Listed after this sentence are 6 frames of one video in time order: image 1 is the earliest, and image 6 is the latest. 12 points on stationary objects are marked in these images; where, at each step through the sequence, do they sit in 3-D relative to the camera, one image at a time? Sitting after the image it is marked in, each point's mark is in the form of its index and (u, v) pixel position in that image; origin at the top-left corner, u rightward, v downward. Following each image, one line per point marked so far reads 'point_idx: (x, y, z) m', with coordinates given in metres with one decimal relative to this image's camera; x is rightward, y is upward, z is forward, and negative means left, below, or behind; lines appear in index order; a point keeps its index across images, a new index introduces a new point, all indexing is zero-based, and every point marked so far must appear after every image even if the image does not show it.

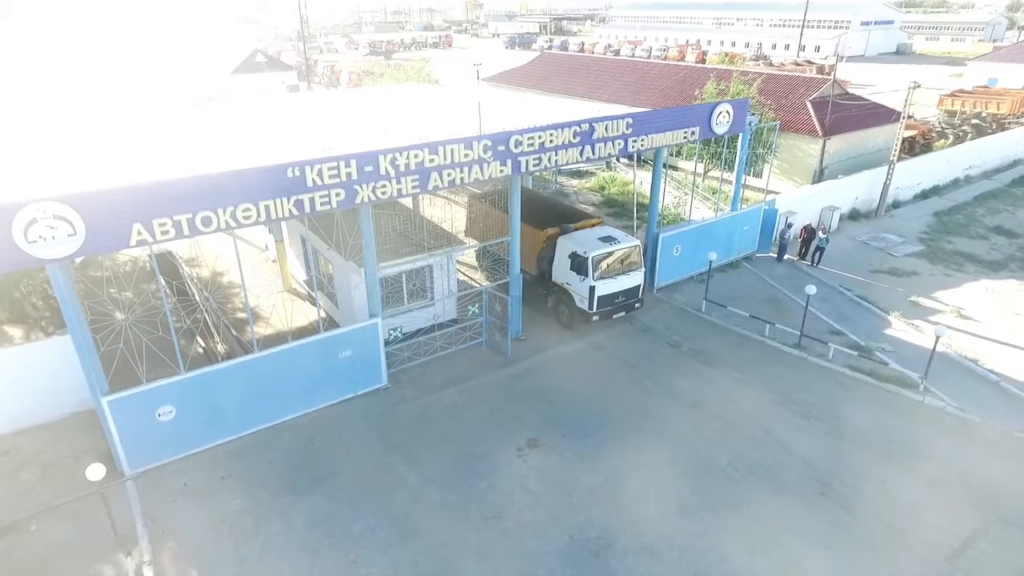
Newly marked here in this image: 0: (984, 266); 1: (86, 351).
0: (+13.5, +0.6, +18.1) m
1: (-5.9, -1.0, +8.9) m
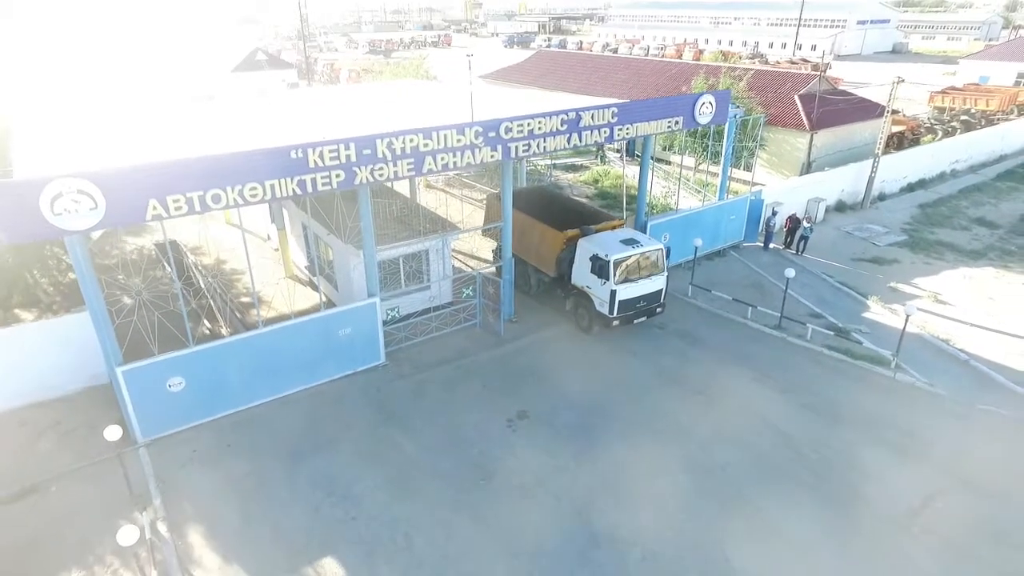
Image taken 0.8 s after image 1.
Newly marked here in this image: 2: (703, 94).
0: (+13.3, +0.9, +18.6) m
1: (-6.0, -0.7, +9.5) m
2: (+4.0, +4.1, +13.5) m
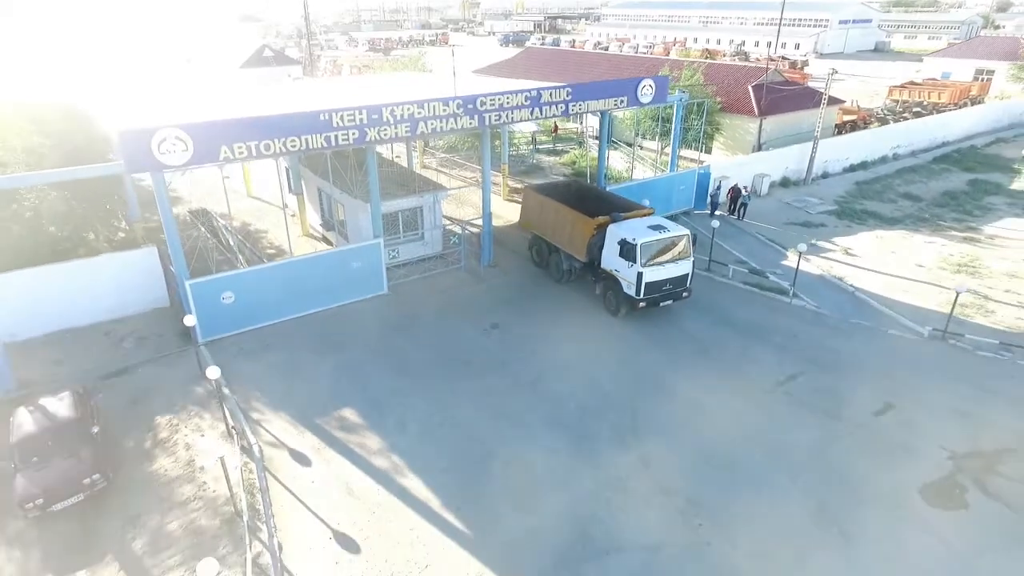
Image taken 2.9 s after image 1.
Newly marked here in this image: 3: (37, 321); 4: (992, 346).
0: (+12.7, +2.2, +21.7) m
1: (-6.6, +0.7, +12.5) m
2: (+3.4, +5.5, +16.6) m
3: (-9.8, -0.7, +13.1) m
4: (+9.6, -1.2, +12.8) m
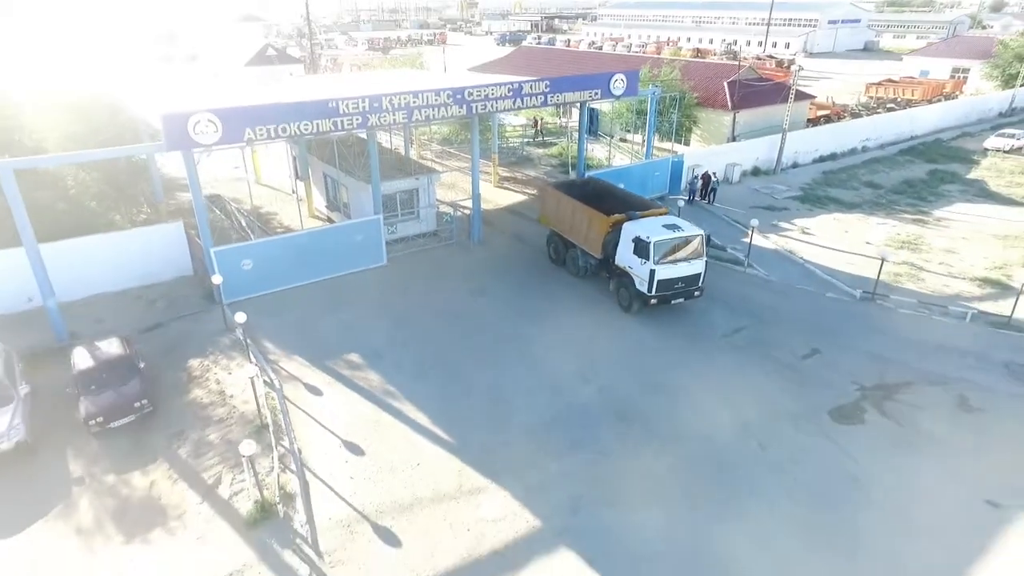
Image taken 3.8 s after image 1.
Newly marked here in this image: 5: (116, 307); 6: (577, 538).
0: (+12.3, +3.0, +23.6) m
1: (-7.0, +1.4, +14.4) m
2: (+3.0, +6.2, +18.5) m
3: (-10.2, 0.0, +15.0) m
4: (+9.2, -0.4, +14.7) m
5: (-9.2, -0.4, +14.8) m
6: (+0.9, -3.3, +8.5) m
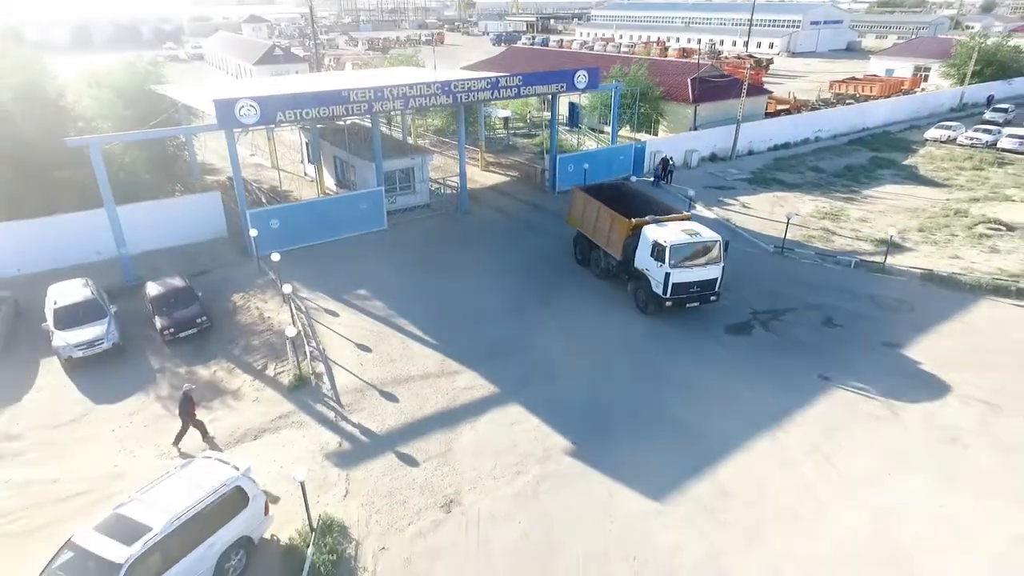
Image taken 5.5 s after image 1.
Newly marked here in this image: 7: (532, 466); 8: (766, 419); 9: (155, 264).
0: (+11.7, +4.3, +27.1) m
1: (-7.6, +2.7, +17.8) m
2: (+2.4, +7.5, +21.9) m
3: (-10.8, +1.3, +18.4) m
4: (+8.6, +0.9, +18.1) m
5: (-9.9, +0.8, +18.2) m
6: (+0.2, -2.1, +12.0) m
7: (+0.3, -2.8, +10.1) m
8: (+4.5, -2.3, +11.3) m
9: (-10.0, +0.6, +17.8) m
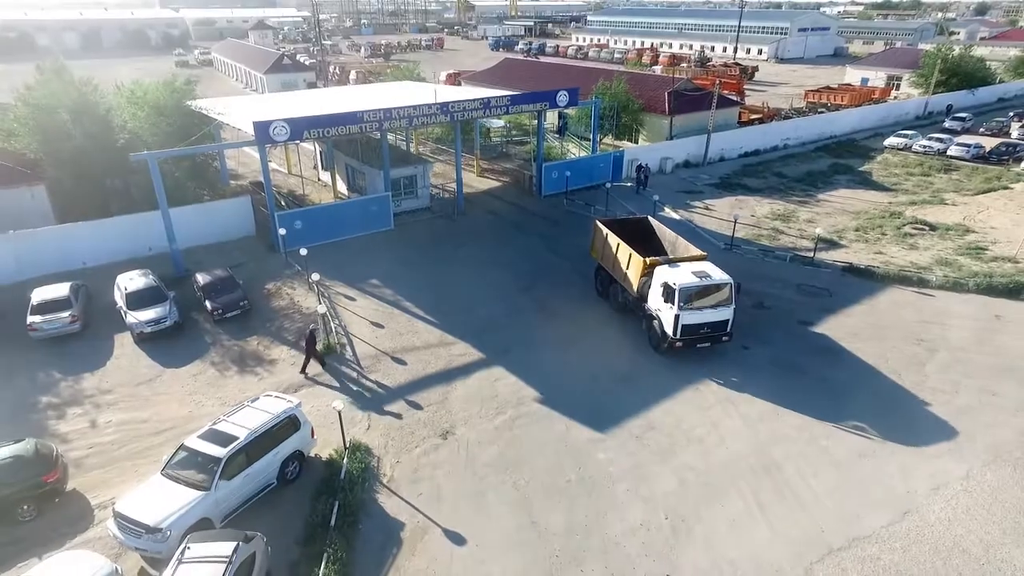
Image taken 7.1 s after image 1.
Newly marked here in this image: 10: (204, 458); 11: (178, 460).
0: (+11.3, +4.6, +30.3) m
1: (-8.0, +3.0, +21.0) m
2: (+2.0, +7.8, +25.1) m
3: (-11.2, +1.6, +21.6) m
4: (+8.2, +1.2, +21.3) m
5: (-10.2, +1.1, +21.4) m
6: (-0.2, -1.8, +15.1) m
7: (-0.1, -2.5, +13.3) m
8: (+4.1, -2.0, +14.5) m
9: (-10.4, +0.9, +21.0) m
10: (-4.9, -2.7, +10.2) m
11: (-5.5, -2.8, +10.4) m
